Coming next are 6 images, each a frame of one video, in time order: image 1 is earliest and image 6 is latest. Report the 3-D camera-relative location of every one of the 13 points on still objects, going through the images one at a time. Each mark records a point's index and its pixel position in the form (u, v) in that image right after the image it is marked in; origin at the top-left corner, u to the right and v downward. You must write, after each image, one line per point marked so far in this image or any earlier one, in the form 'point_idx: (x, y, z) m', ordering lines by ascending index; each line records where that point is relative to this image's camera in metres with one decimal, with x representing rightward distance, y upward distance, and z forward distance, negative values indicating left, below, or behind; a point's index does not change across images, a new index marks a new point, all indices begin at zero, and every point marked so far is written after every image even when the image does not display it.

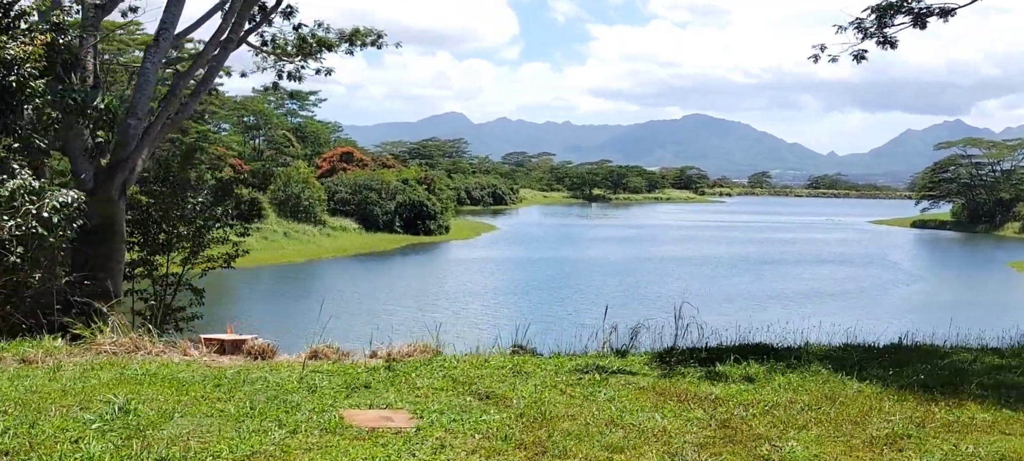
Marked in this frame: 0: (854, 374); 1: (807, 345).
0: (+2.2, -0.9, +5.0) m
1: (+2.4, -1.0, +6.4) m
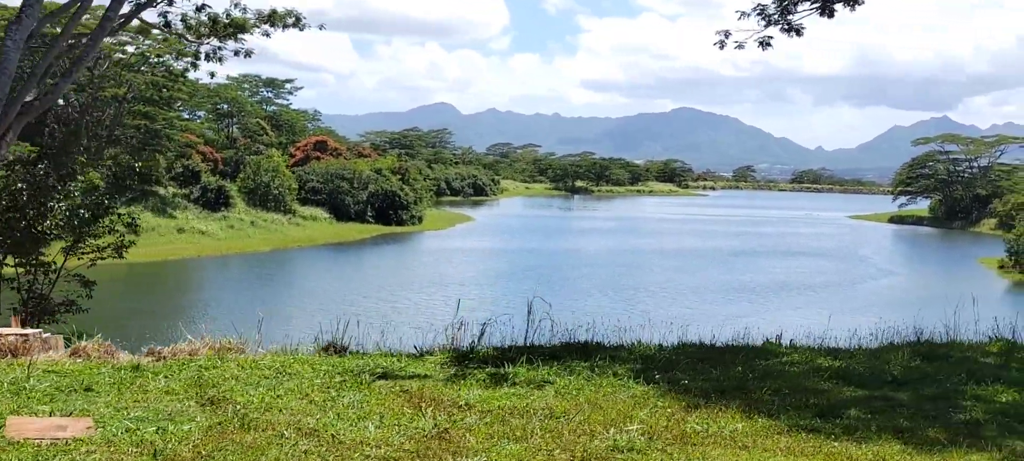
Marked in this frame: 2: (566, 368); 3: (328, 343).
0: (+0.8, -0.9, +4.6) m
1: (+1.0, -0.9, +6.0) m
2: (+0.3, -0.9, +4.8) m
3: (-1.5, -0.9, +6.2) m
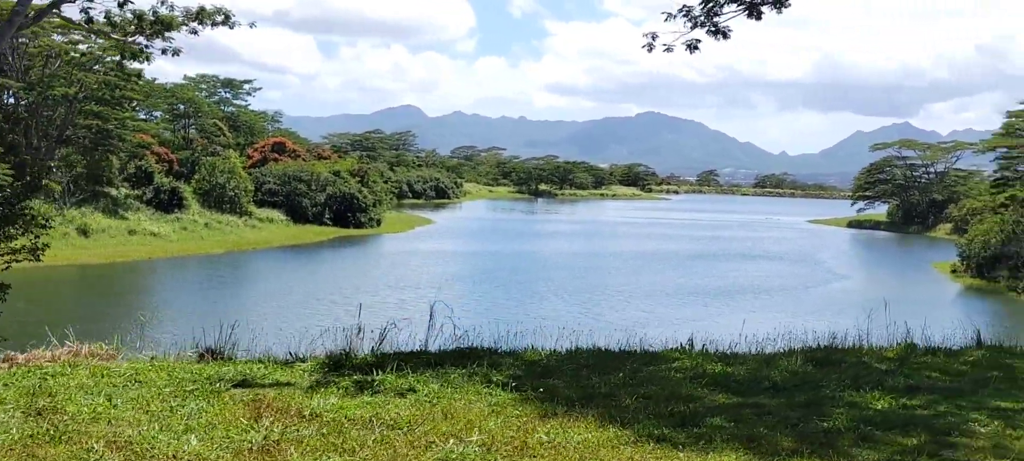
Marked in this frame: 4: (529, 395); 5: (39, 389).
0: (0.0, -0.9, +4.5) m
1: (+0.1, -0.9, +5.9) m
2: (-0.5, -0.9, +4.7) m
3: (-2.3, -0.9, +5.9) m
4: (+0.1, -0.9, +4.3) m
5: (-2.6, -0.9, +4.2) m
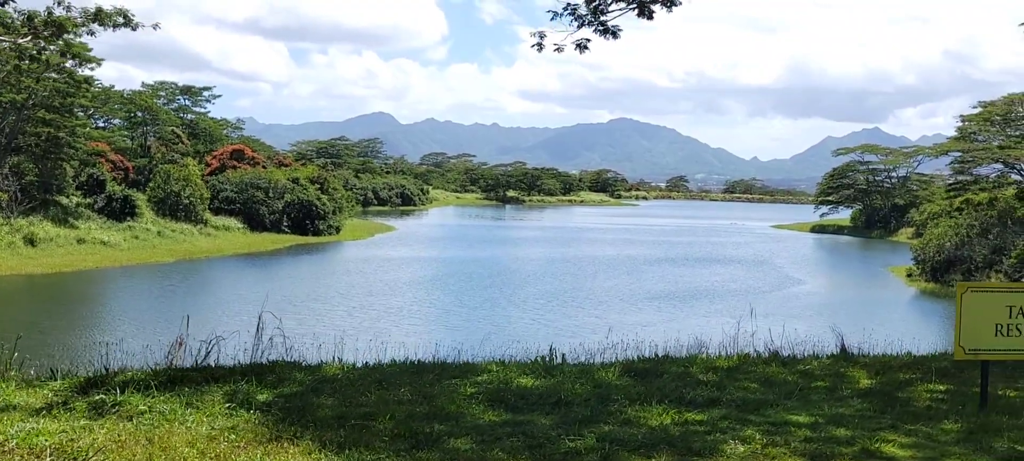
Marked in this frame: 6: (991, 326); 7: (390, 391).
0: (-1.3, -0.9, +4.1) m
1: (-1.2, -1.0, +5.5) m
2: (-1.8, -0.9, +4.3) m
3: (-3.7, -1.0, +5.5) m
4: (-1.2, -0.9, +3.9) m
5: (-3.9, -0.9, +3.7) m
6: (+2.8, -0.6, +4.6) m
7: (-0.7, -1.0, +4.6) m
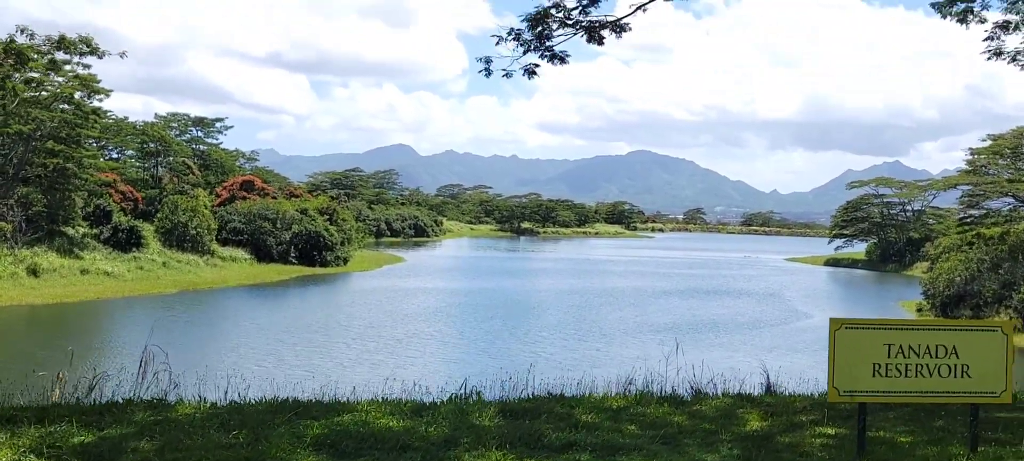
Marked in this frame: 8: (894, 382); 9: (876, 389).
0: (-2.2, -1.1, +3.9) m
1: (-2.1, -1.2, +5.3) m
2: (-2.6, -1.1, +4.0) m
3: (-4.5, -1.2, +5.3) m
4: (-2.1, -1.1, +3.7) m
5: (-4.8, -1.0, +3.5) m
6: (+1.9, -0.7, +4.2) m
7: (-1.6, -1.1, +4.3) m
8: (+2.1, -0.8, +4.3) m
9: (+2.0, -0.9, +4.2) m
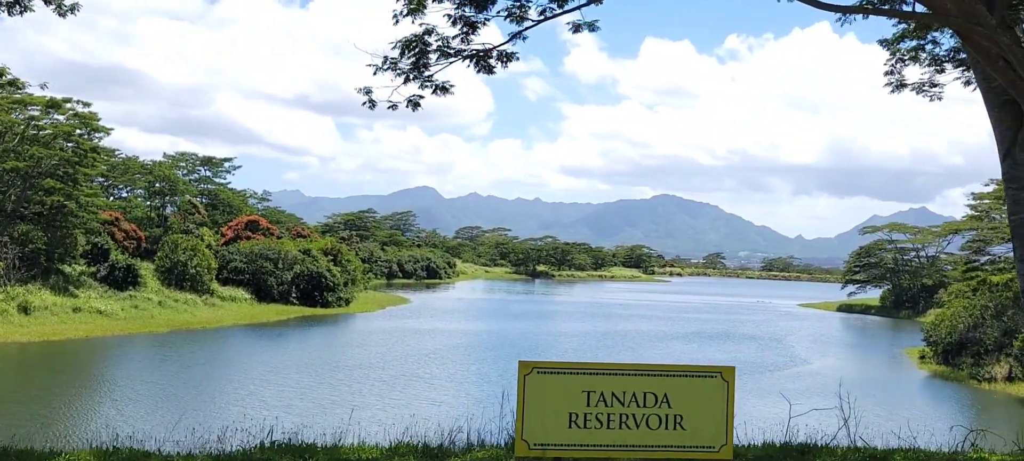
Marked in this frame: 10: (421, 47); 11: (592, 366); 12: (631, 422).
0: (-3.9, -1.2, +3.4) m
1: (-3.8, -1.3, +4.8) m
2: (-4.3, -1.2, +3.6) m
3: (-6.2, -1.3, +4.8) m
4: (-3.8, -1.2, +3.2) m
5: (-6.5, -1.1, +3.1) m
6: (+0.2, -0.9, +3.7) m
7: (-3.3, -1.3, +3.9) m
8: (+0.4, -1.0, +3.7) m
9: (+0.3, -1.0, +3.7) m
10: (-1.1, +2.2, +9.6) m
11: (+0.4, -0.7, +3.7) m
12: (+0.6, -0.9, +3.8) m
